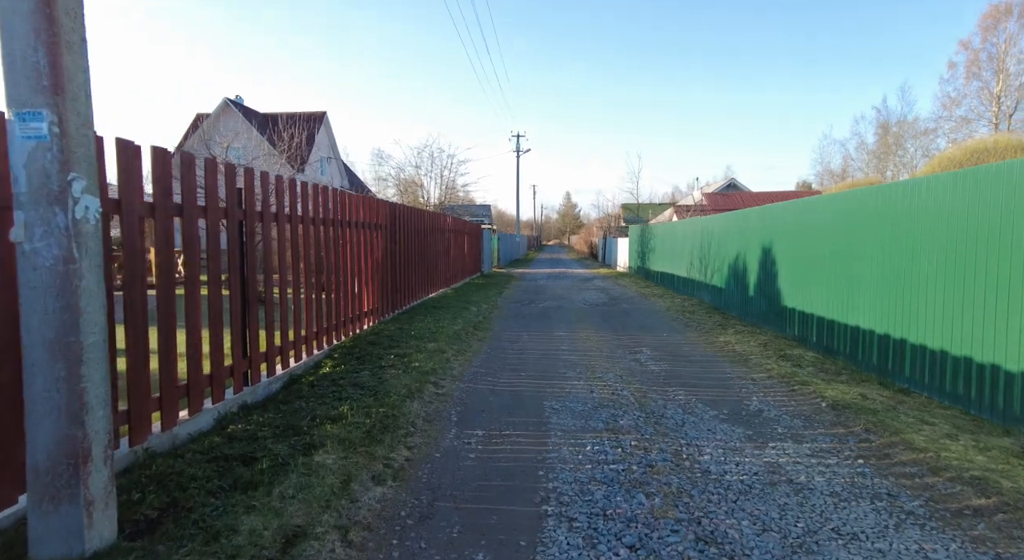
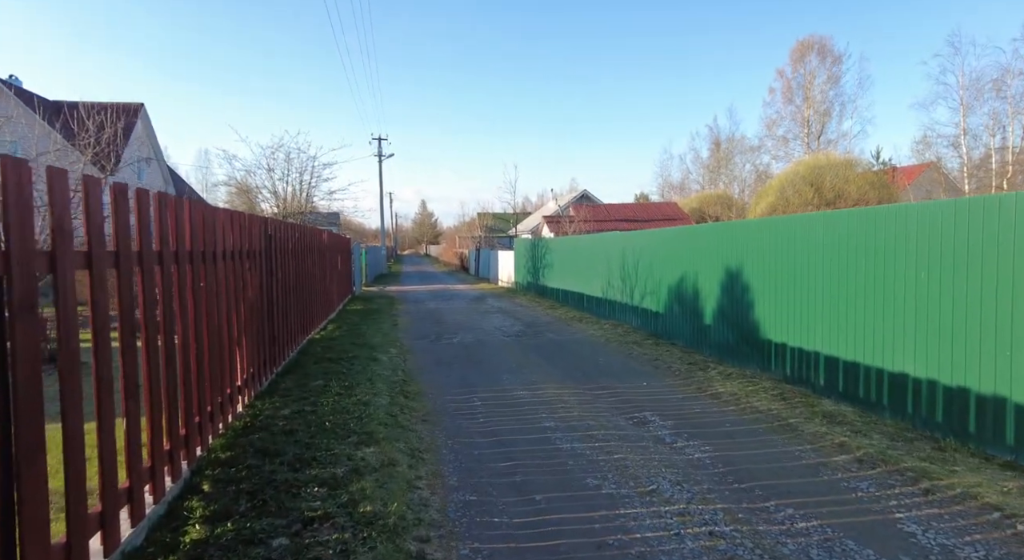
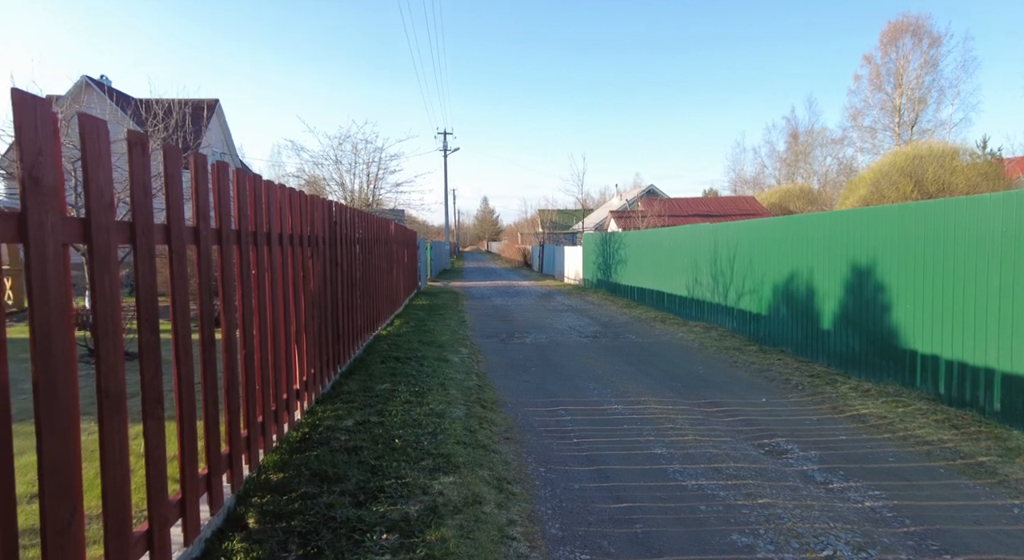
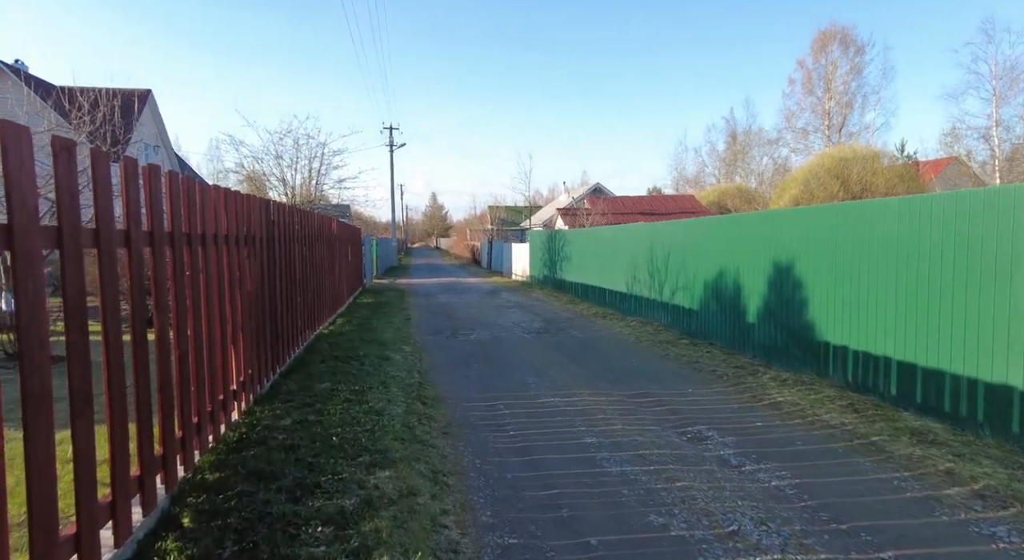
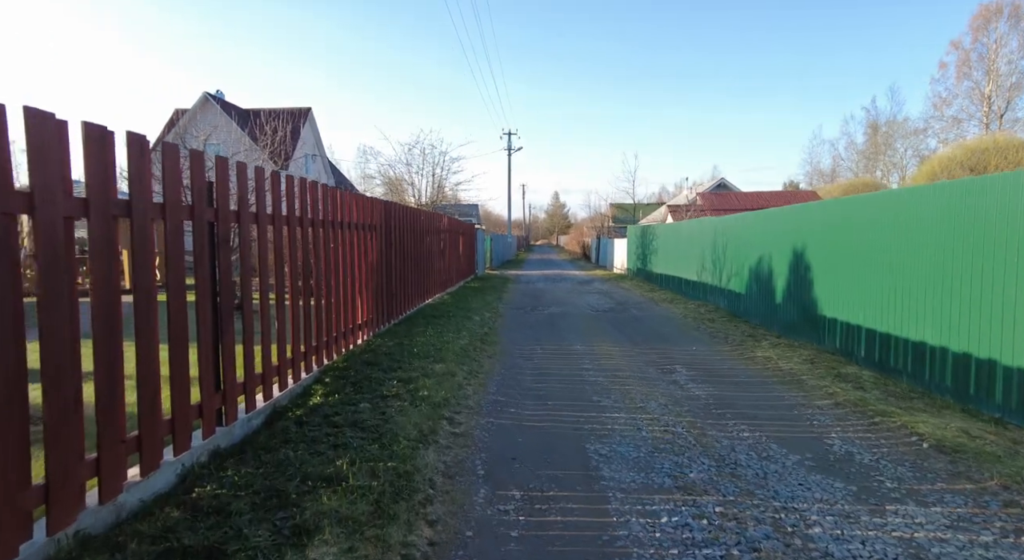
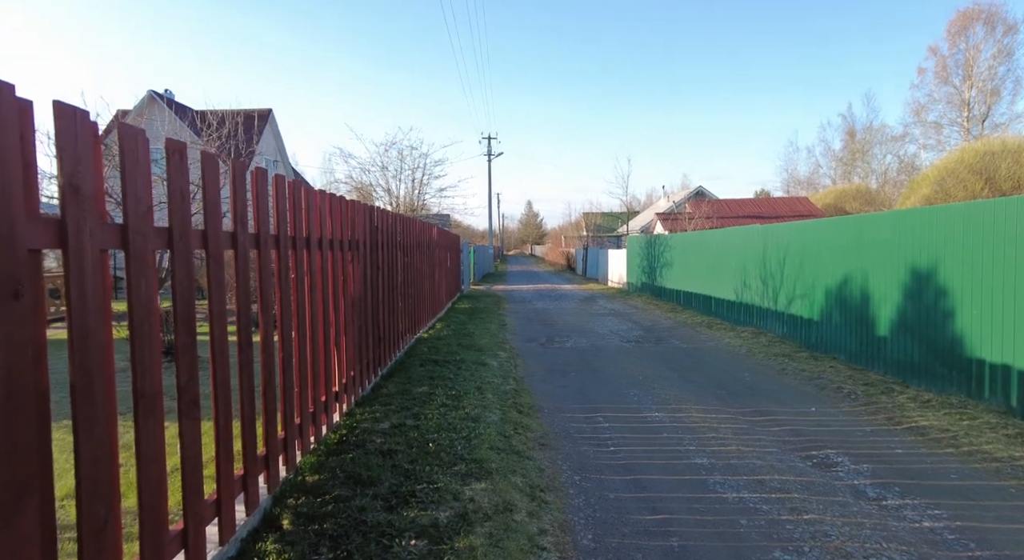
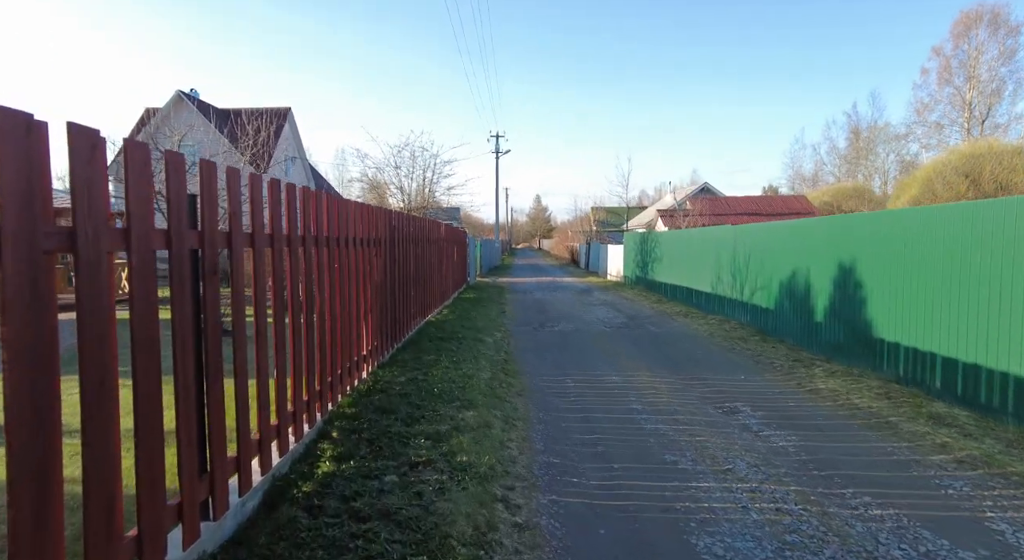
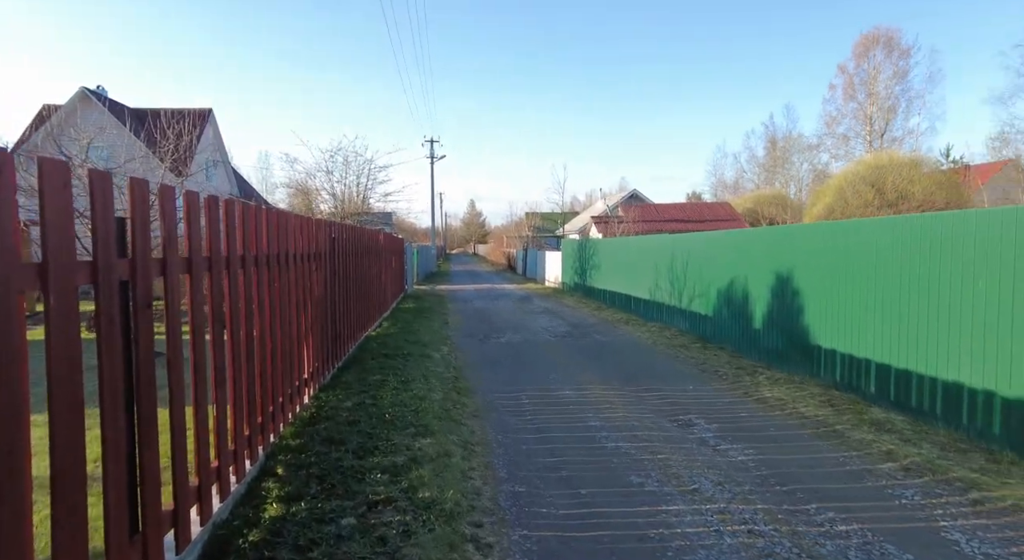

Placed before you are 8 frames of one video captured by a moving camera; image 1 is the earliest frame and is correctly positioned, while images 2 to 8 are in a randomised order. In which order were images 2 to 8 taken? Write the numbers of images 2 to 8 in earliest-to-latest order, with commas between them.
5, 7, 8, 2, 4, 3, 6
